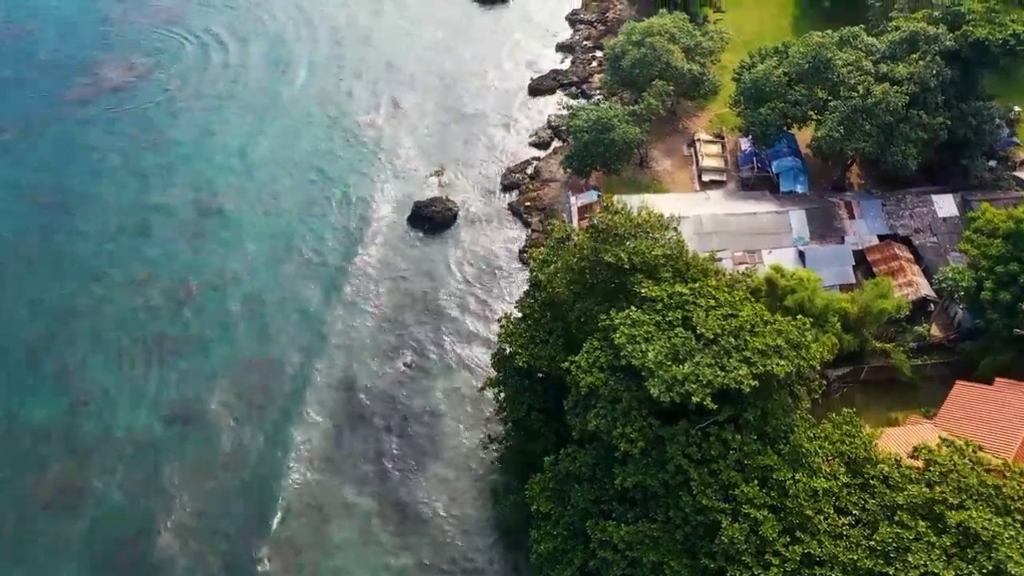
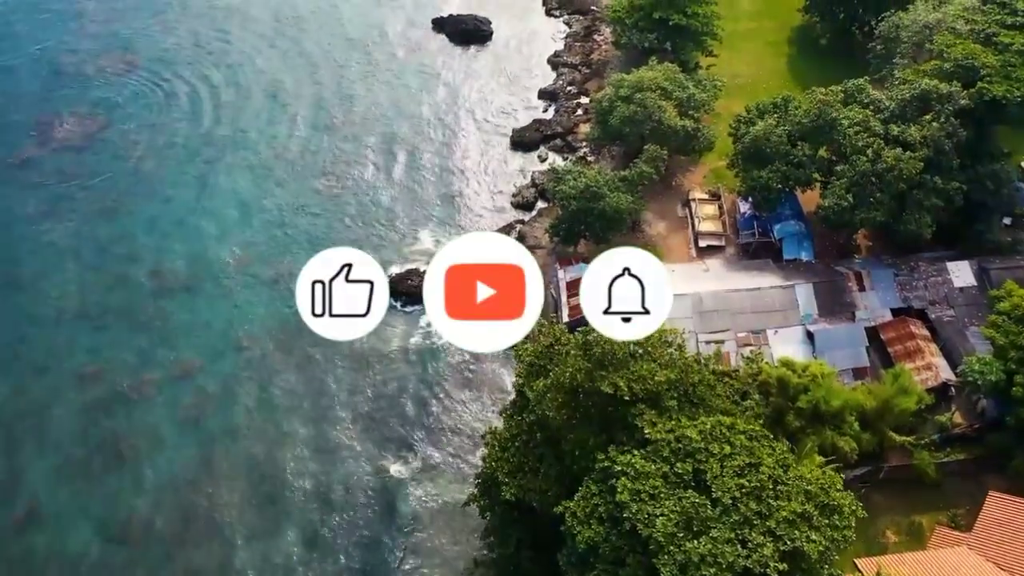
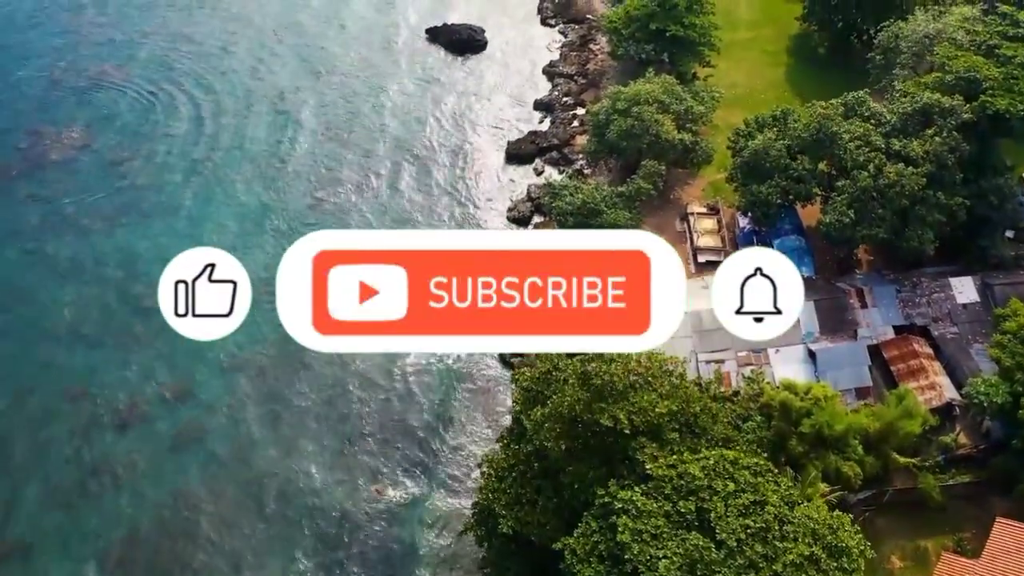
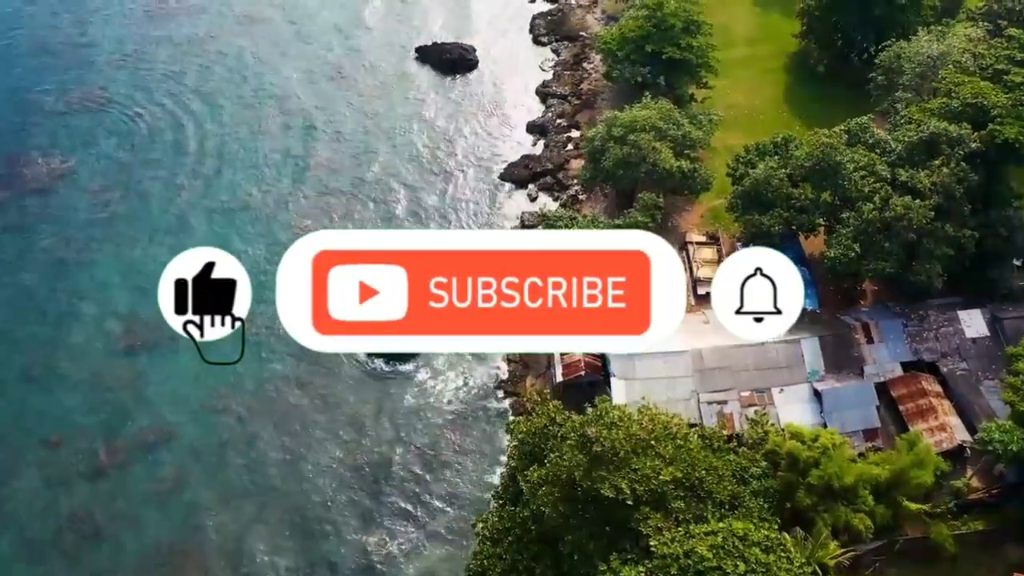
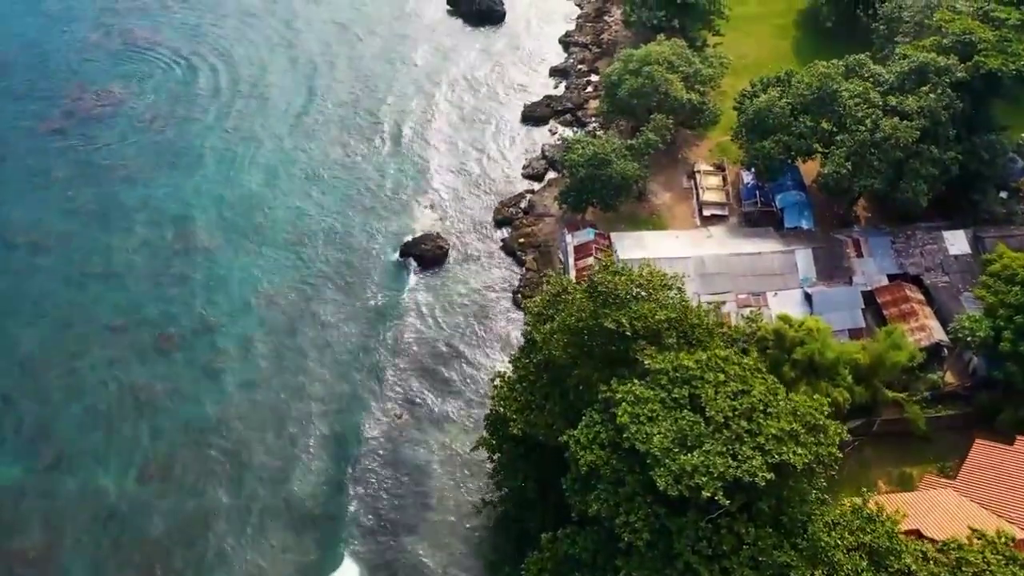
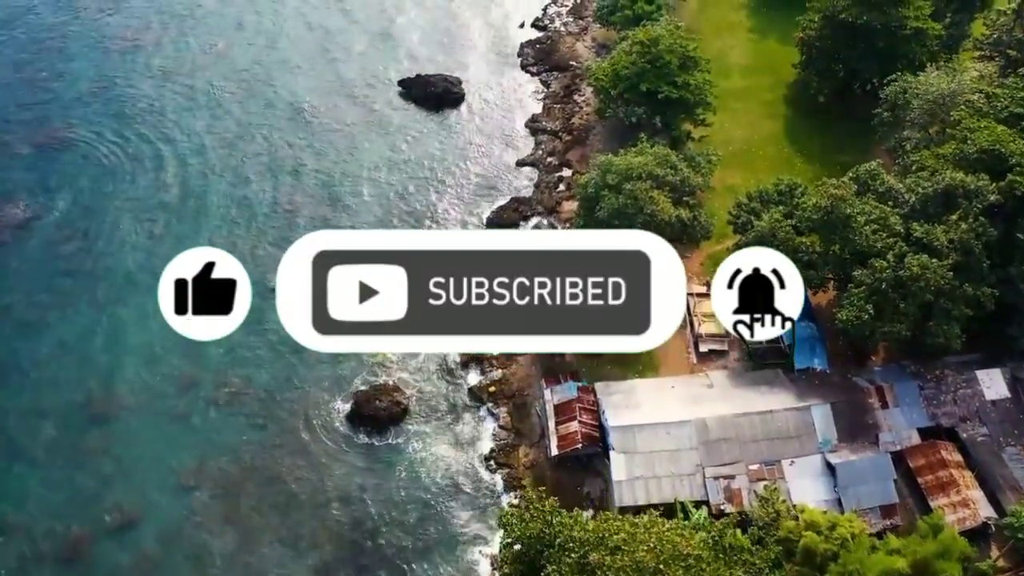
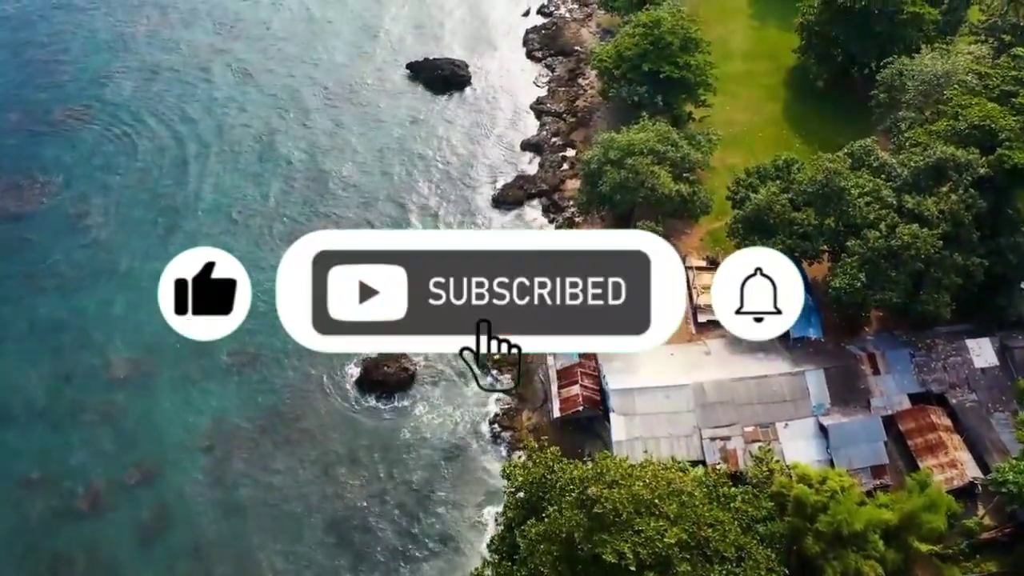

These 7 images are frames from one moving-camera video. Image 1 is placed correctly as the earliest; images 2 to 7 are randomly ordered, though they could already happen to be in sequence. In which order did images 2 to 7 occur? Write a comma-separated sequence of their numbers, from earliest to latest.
5, 2, 3, 4, 7, 6
